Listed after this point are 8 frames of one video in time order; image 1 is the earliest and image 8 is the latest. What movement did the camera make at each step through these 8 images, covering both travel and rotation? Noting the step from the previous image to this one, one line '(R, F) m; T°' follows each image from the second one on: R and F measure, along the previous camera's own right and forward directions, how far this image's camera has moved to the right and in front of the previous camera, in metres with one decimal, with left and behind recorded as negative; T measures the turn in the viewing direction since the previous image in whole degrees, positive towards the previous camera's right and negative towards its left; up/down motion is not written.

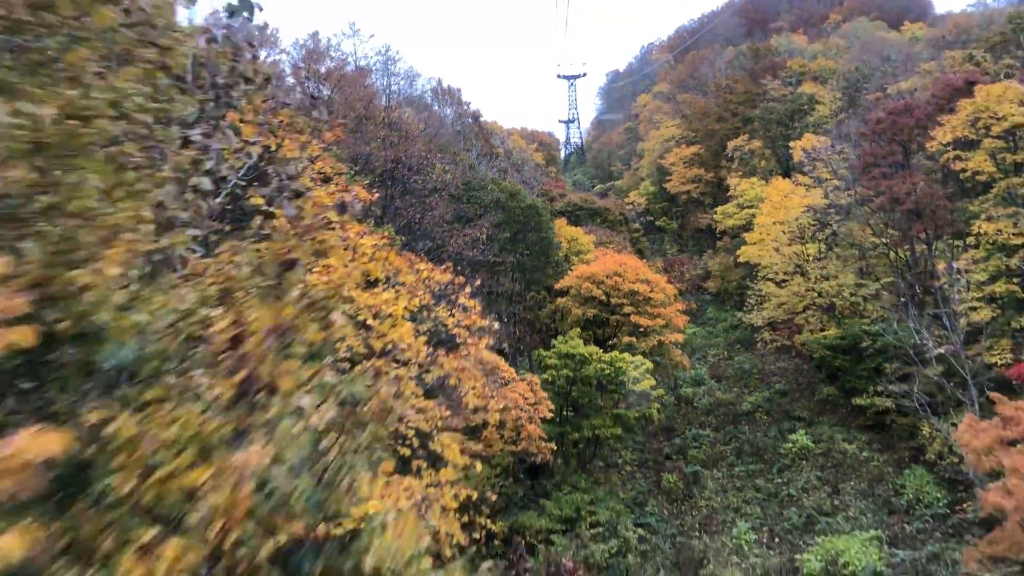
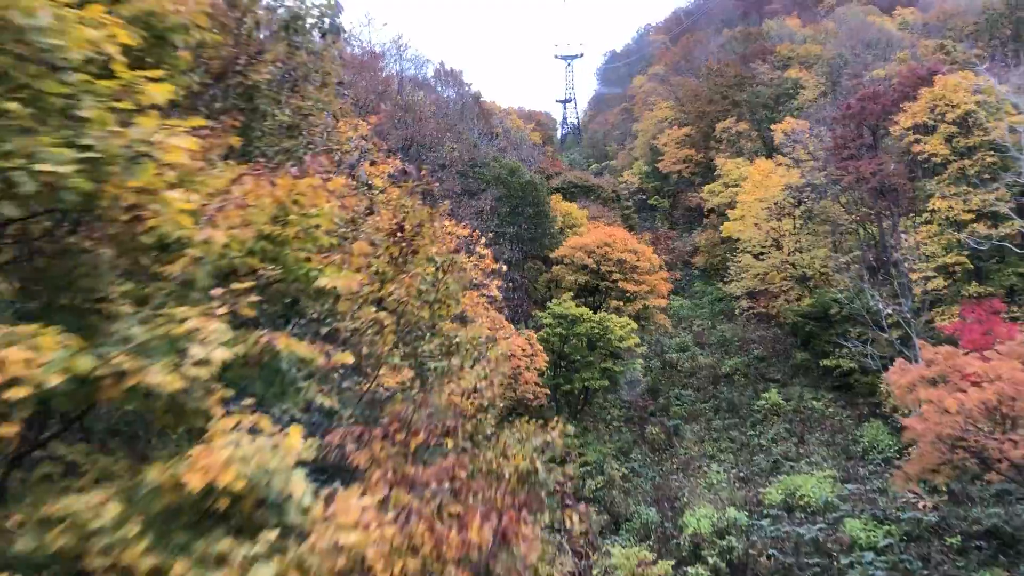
(-0.1, -1.2) m; 0°
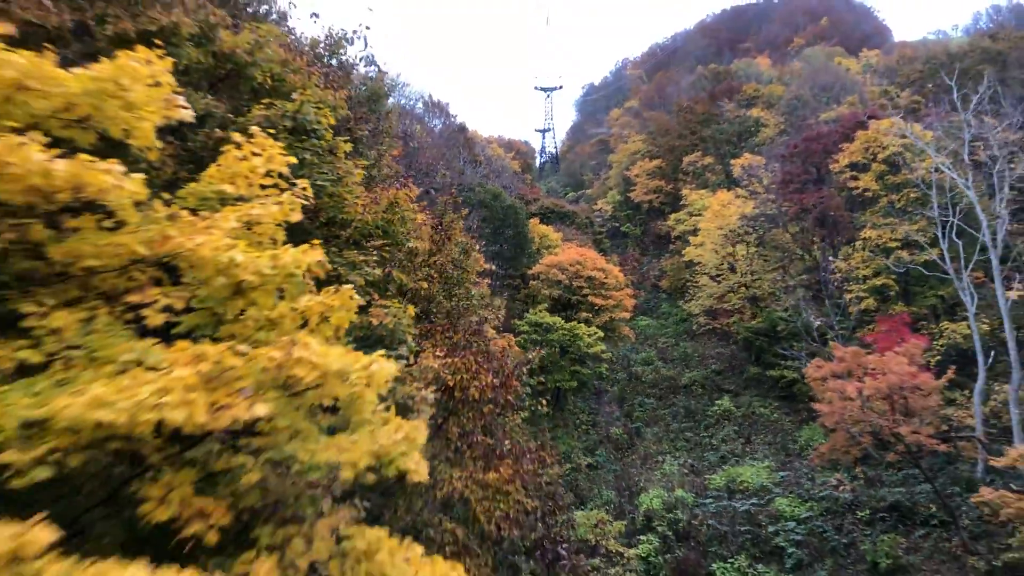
(-0.1, -1.6) m; +2°
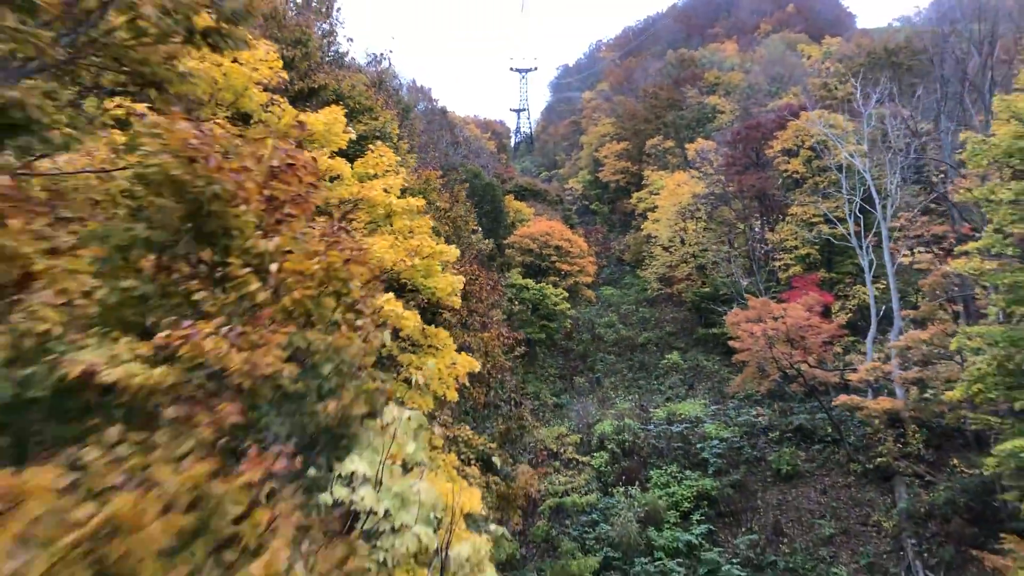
(-0.1, -2.3) m; +2°
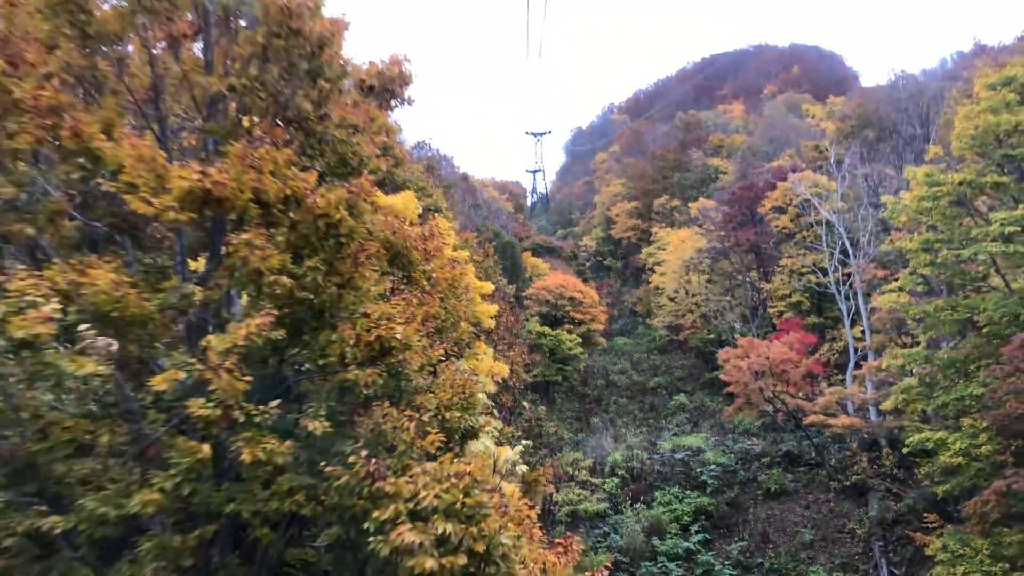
(0.0, -1.9) m; -1°
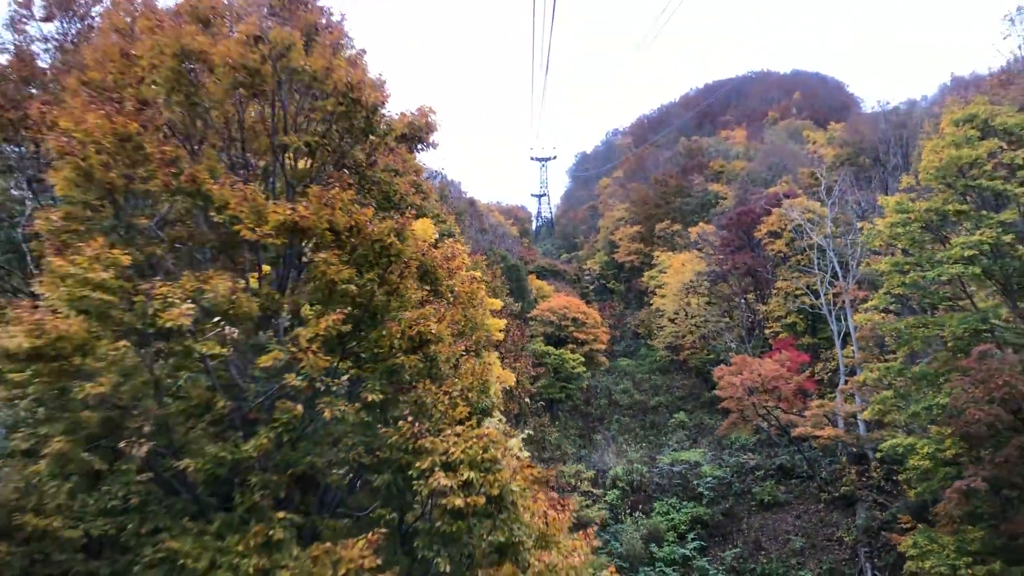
(0.0, -0.8) m; 0°
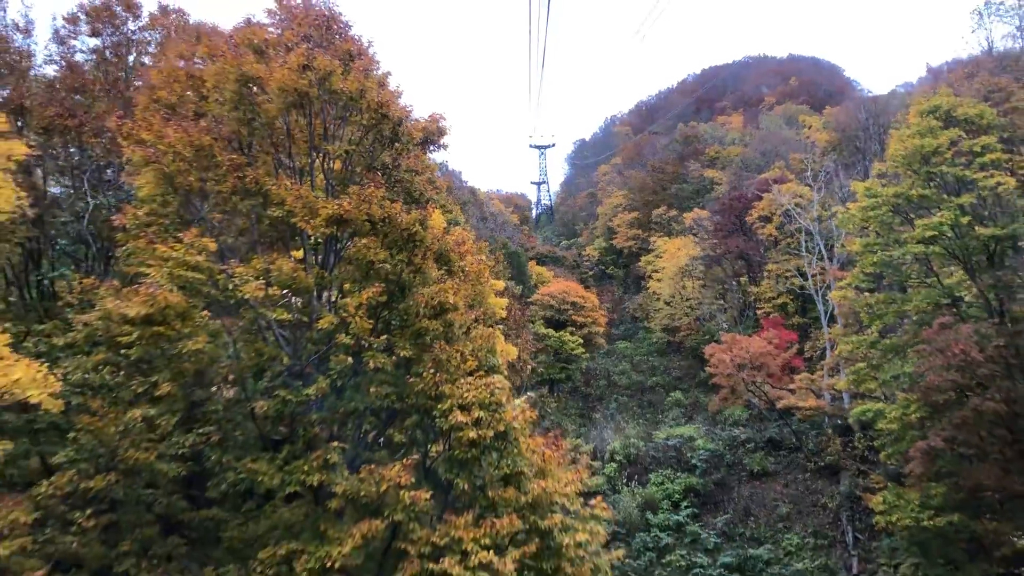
(0.0, -0.8) m; 0°
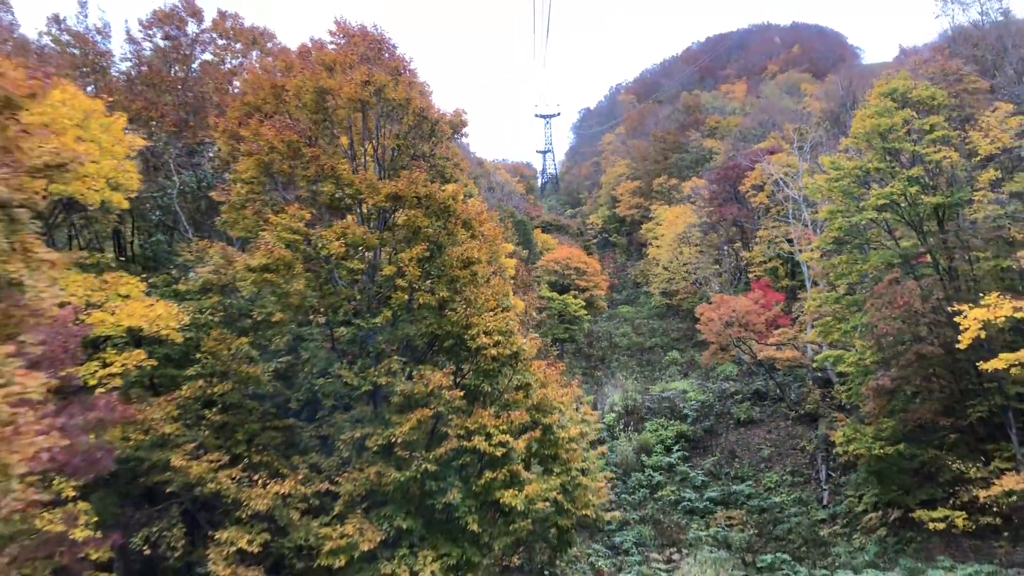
(0.0, -1.4) m; 0°
